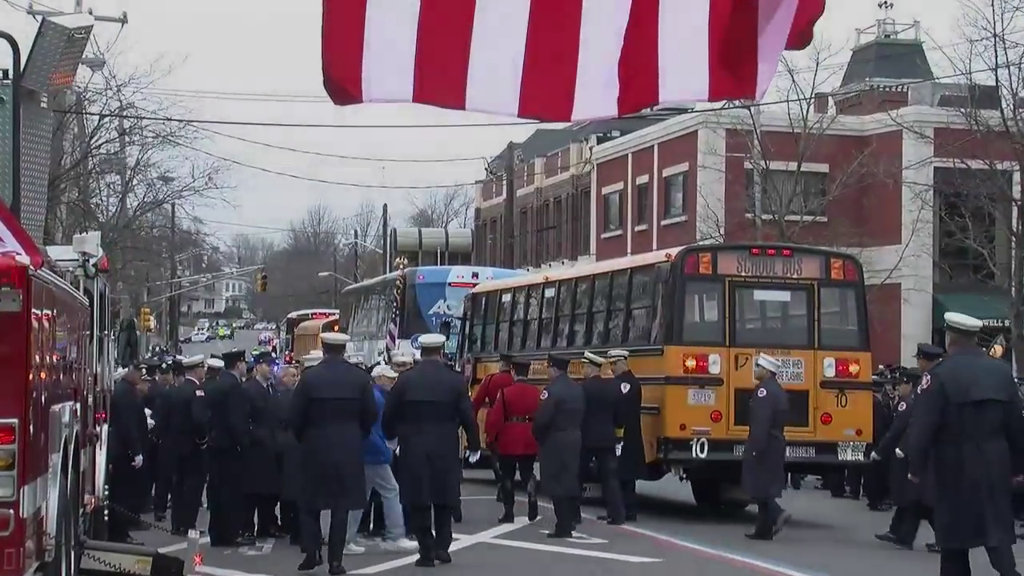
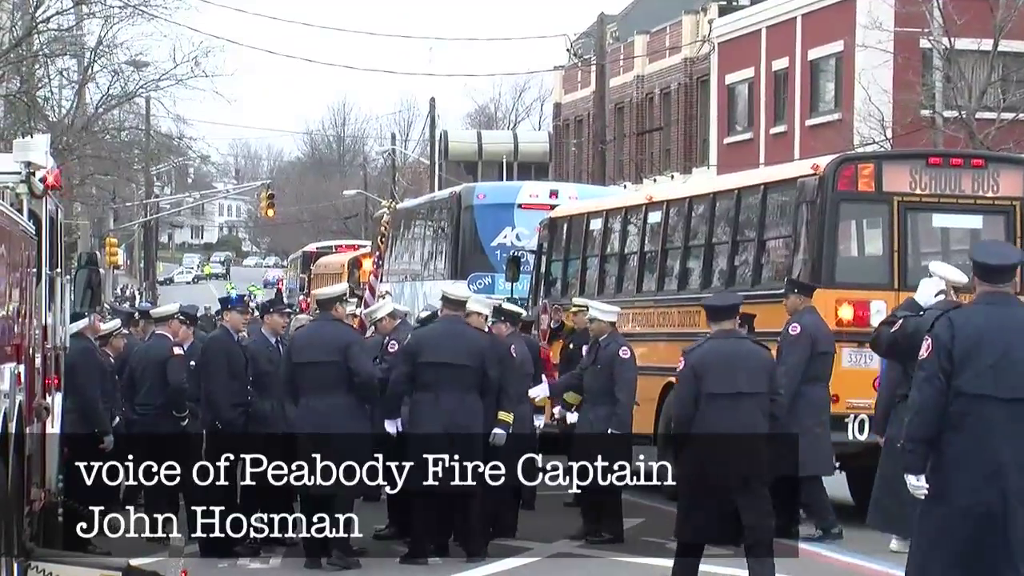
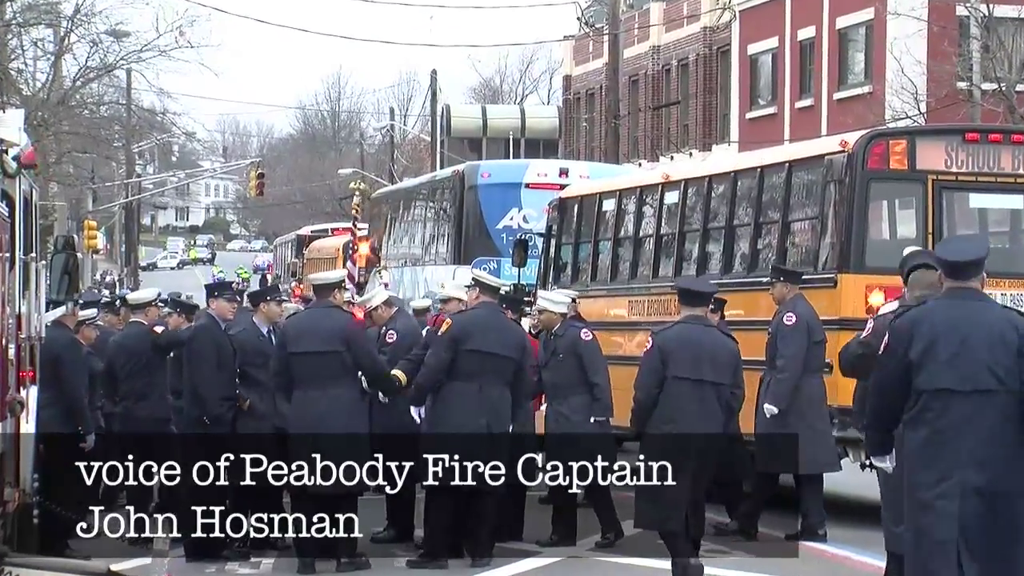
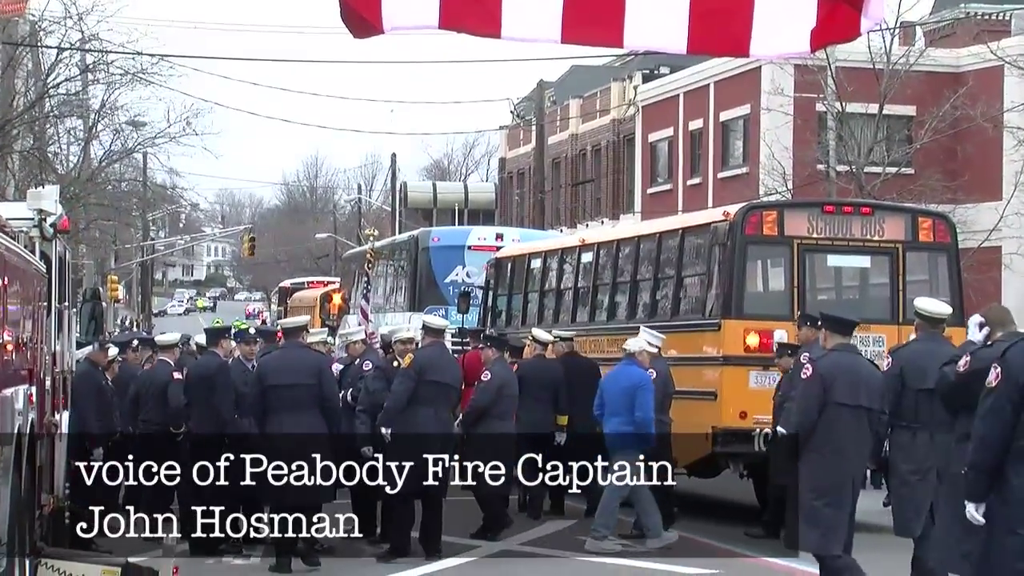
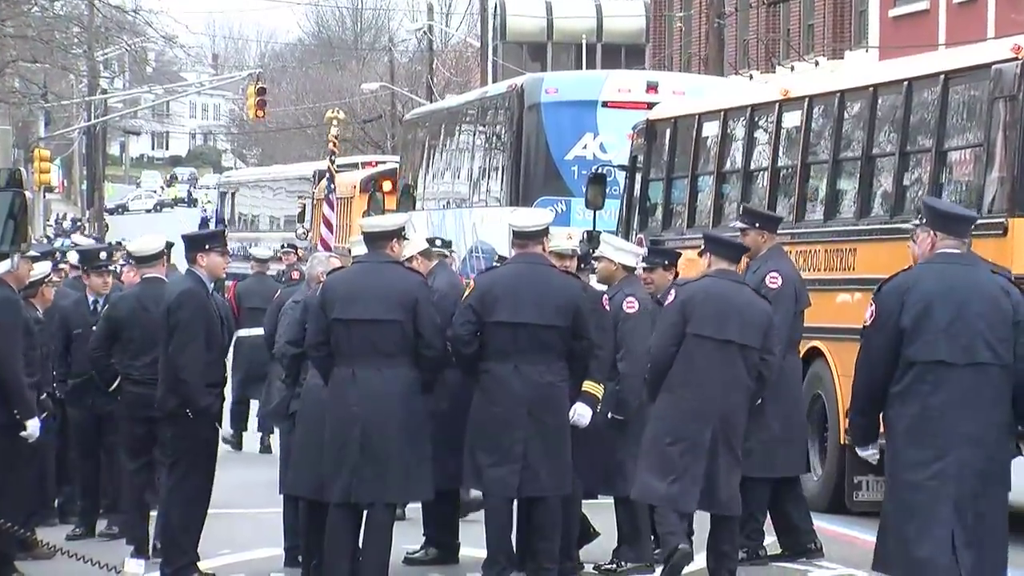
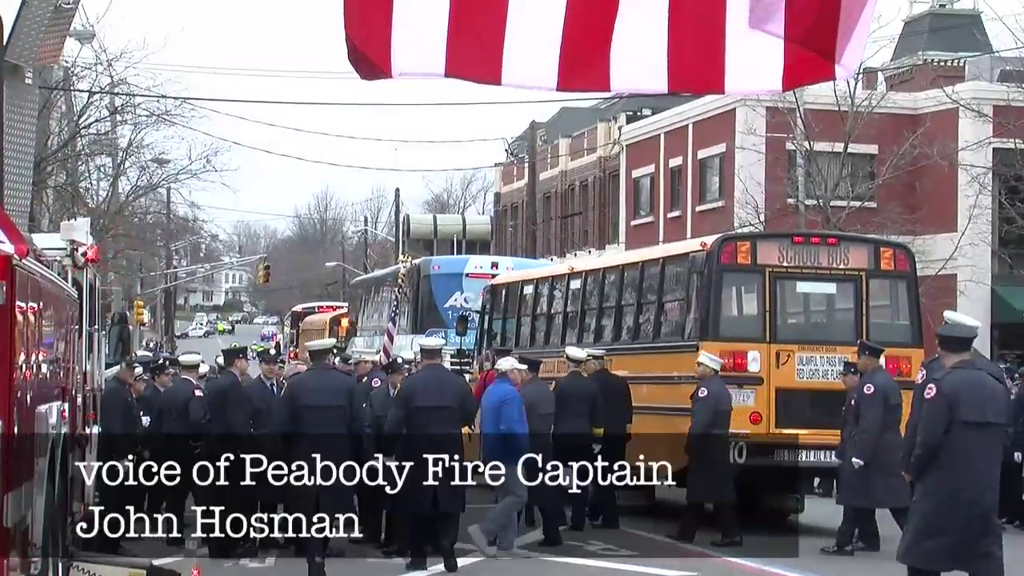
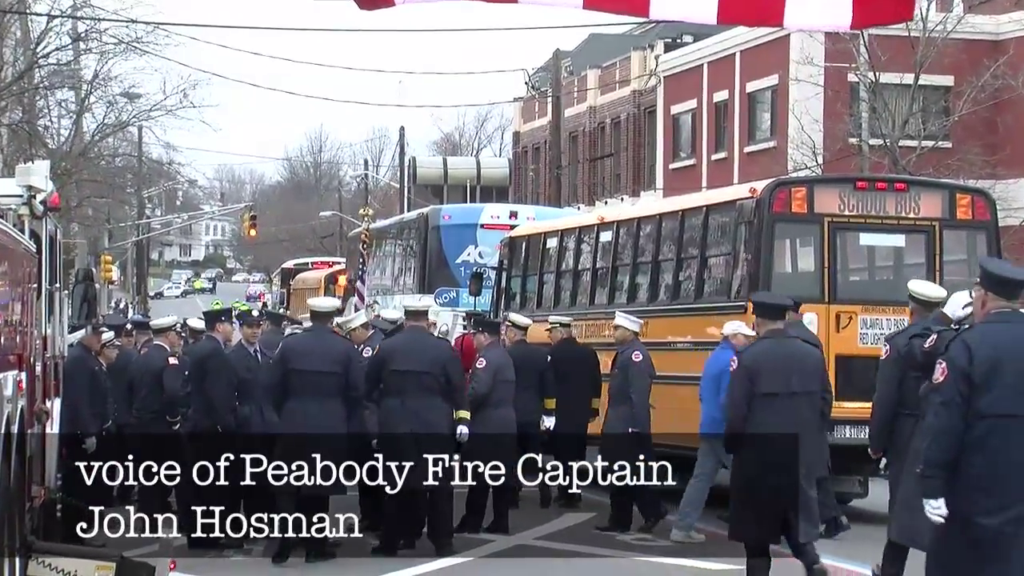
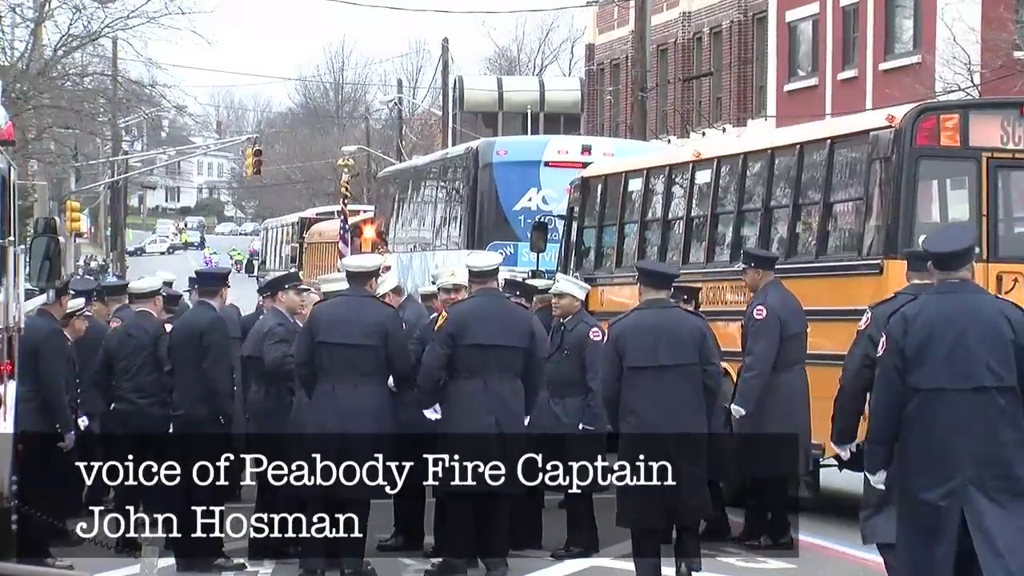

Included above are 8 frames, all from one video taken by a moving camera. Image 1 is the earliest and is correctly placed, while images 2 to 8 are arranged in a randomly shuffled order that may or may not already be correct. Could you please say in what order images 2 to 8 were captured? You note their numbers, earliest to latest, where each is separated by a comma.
6, 4, 7, 2, 3, 8, 5
